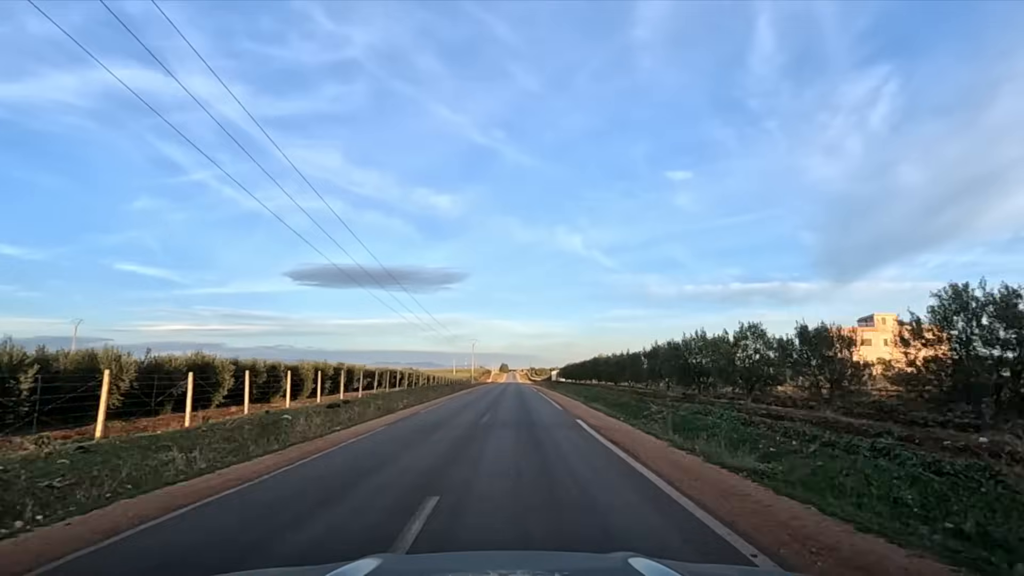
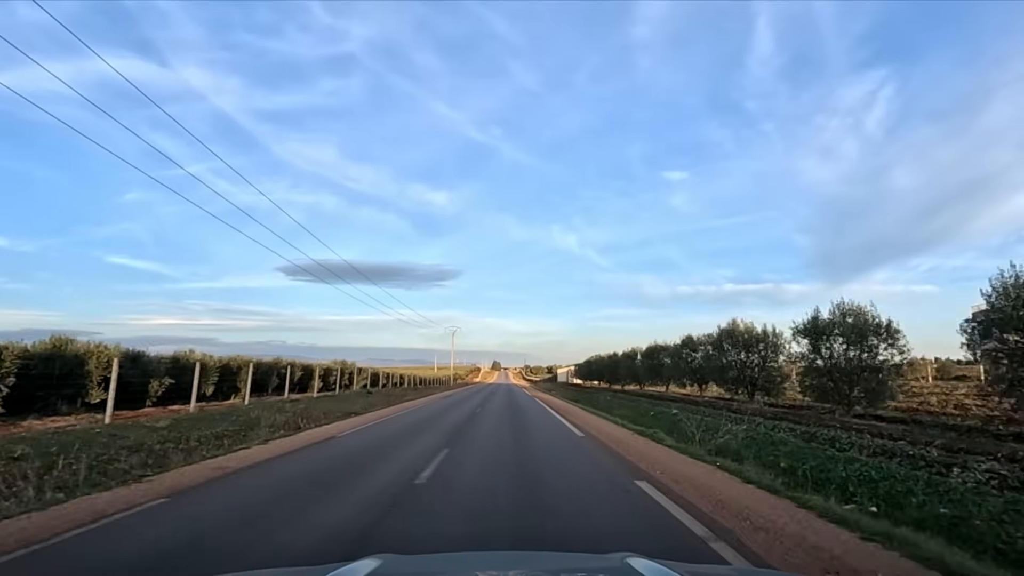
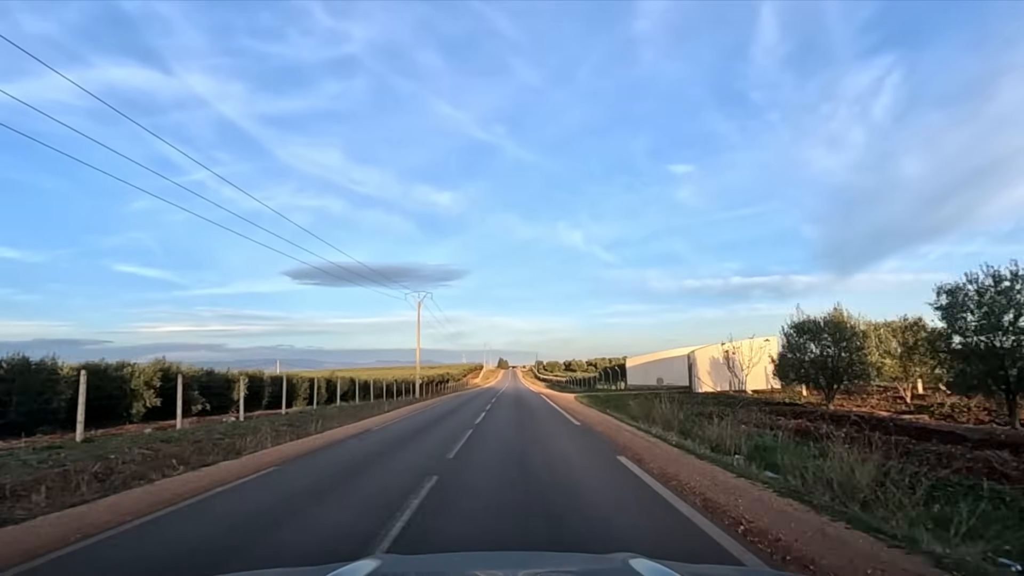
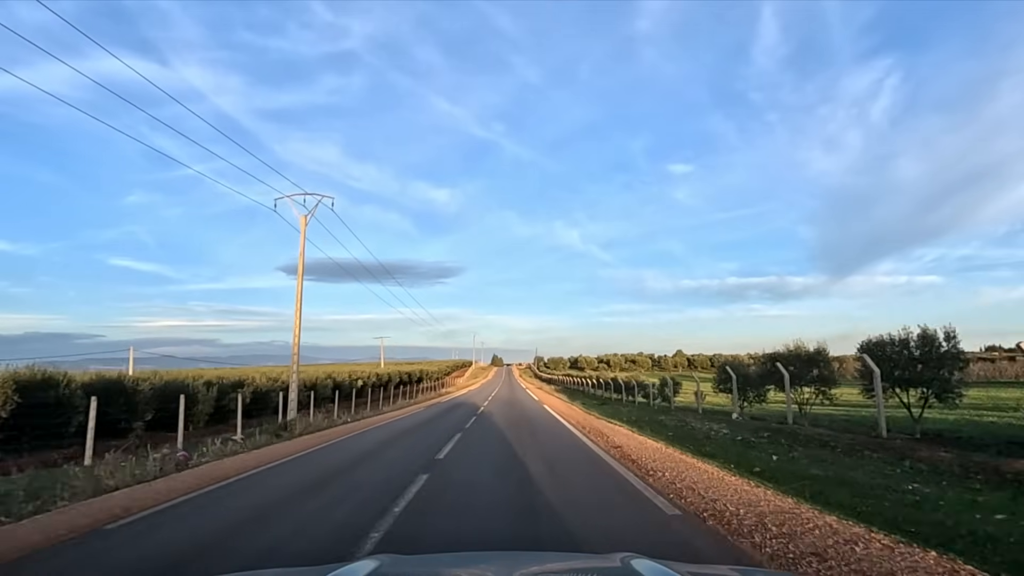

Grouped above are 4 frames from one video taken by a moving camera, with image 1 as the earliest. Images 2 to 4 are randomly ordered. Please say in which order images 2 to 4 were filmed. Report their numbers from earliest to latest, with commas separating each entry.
2, 3, 4
